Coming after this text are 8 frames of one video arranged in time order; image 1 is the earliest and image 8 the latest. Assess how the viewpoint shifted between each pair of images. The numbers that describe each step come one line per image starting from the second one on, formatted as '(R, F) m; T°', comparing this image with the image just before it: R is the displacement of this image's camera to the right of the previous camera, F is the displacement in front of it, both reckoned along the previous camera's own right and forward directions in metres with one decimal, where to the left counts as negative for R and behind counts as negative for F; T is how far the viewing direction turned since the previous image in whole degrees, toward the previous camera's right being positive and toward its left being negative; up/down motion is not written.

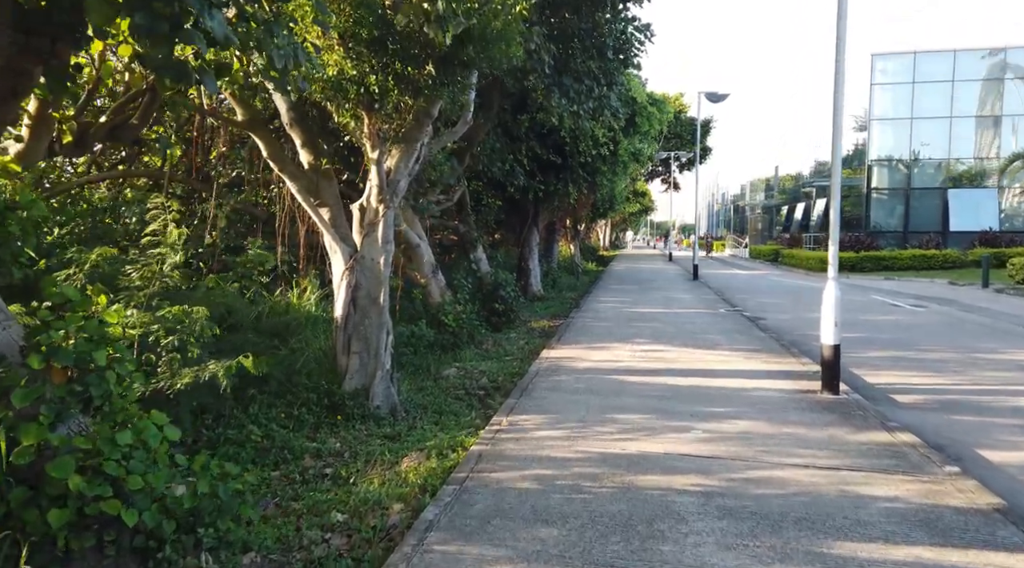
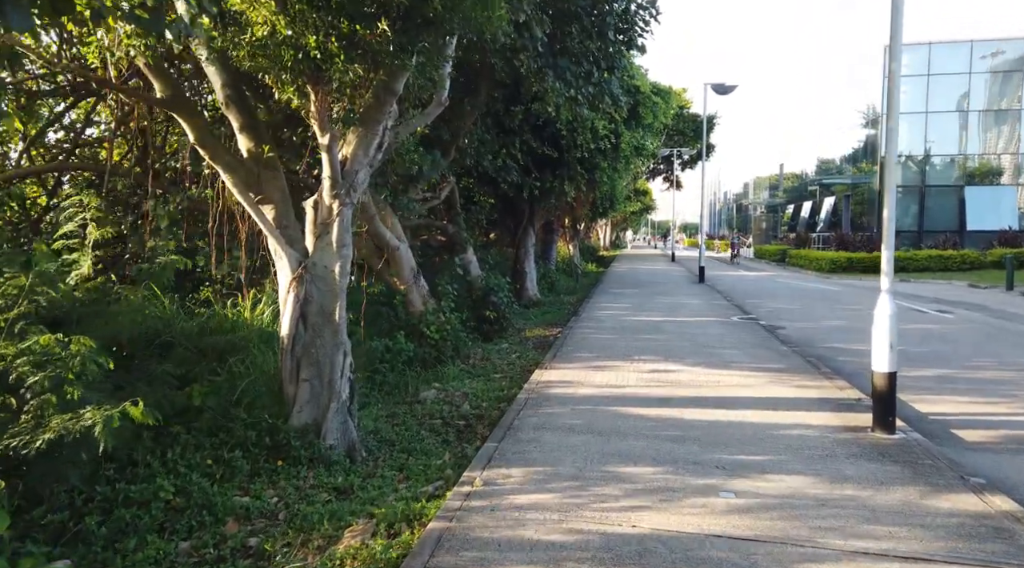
(+0.1, +1.4) m; 0°
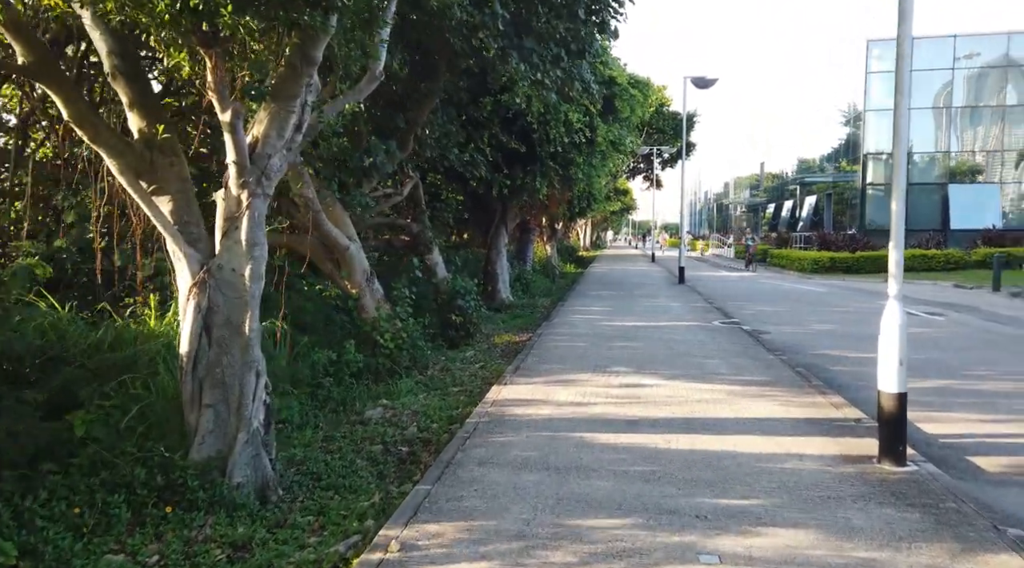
(+0.3, +1.0) m; +1°
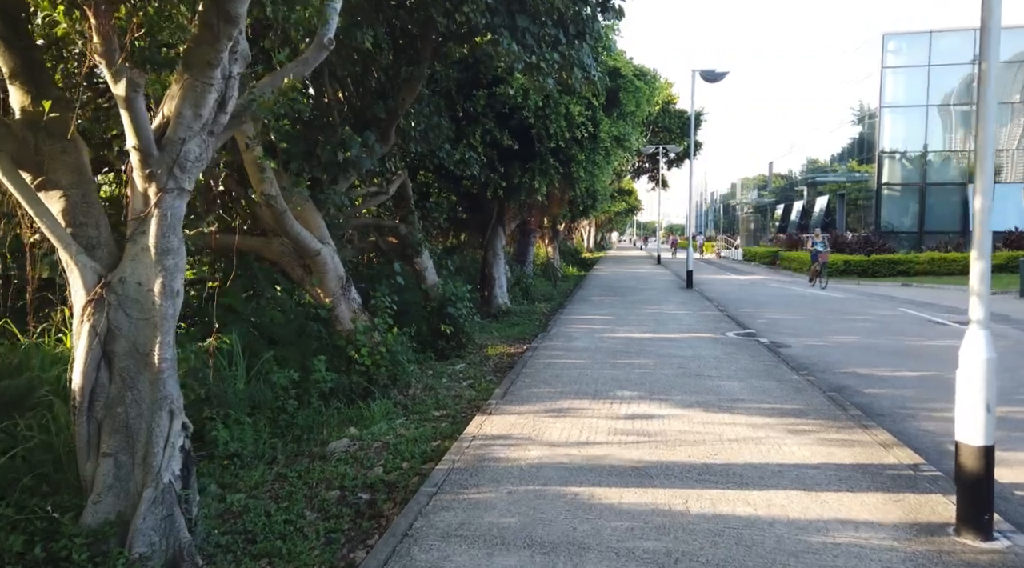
(+0.2, +1.2) m; 0°
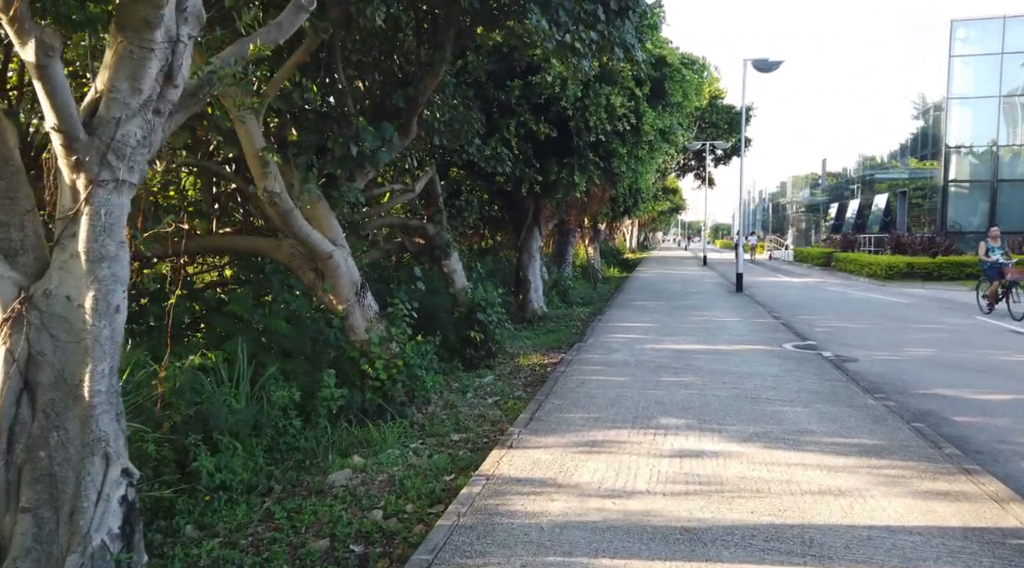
(+0.1, +1.0) m; -3°
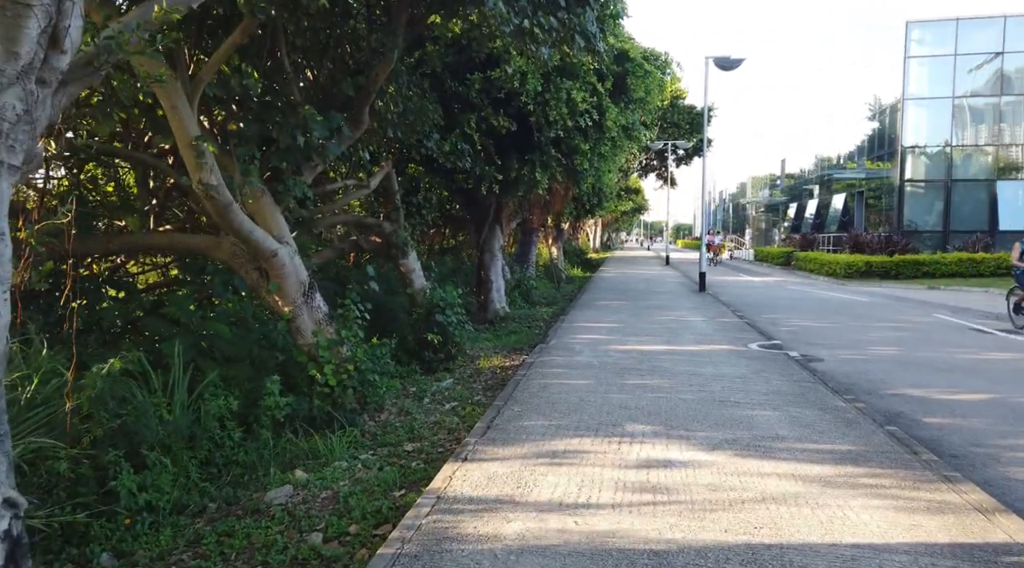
(+0.1, +0.5) m; +3°
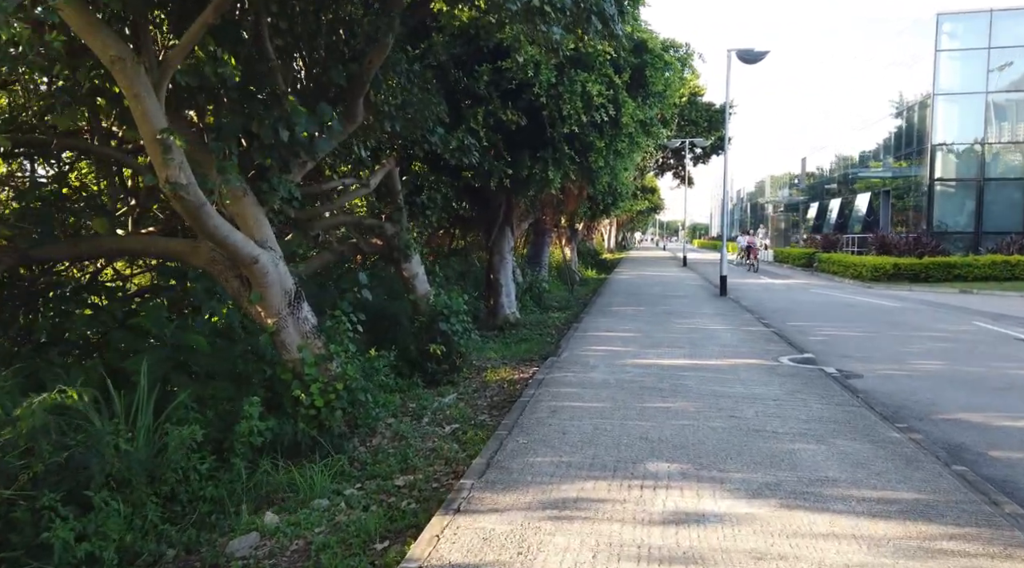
(+0.1, +0.9) m; -1°
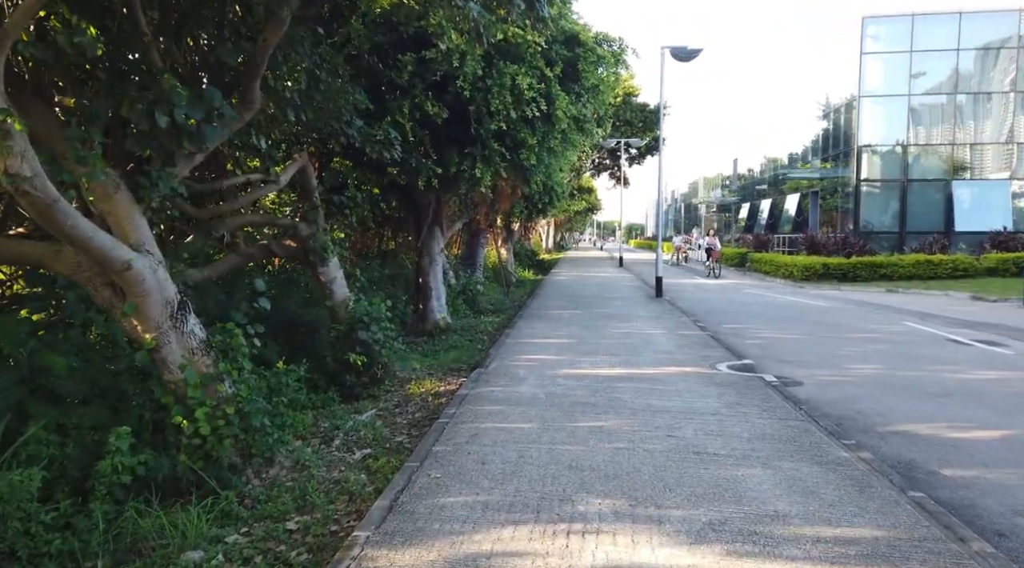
(+0.2, +0.7) m; +4°
